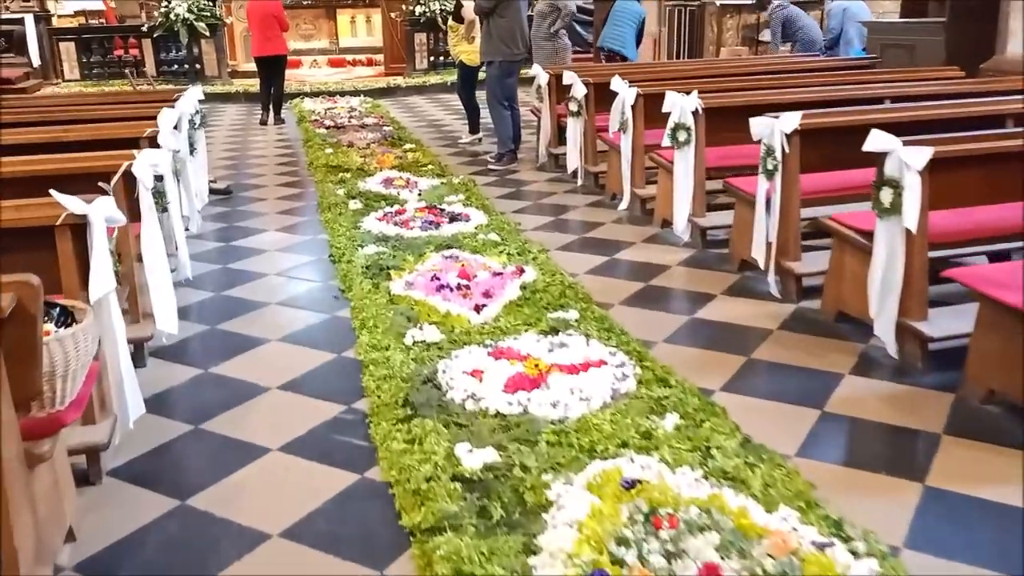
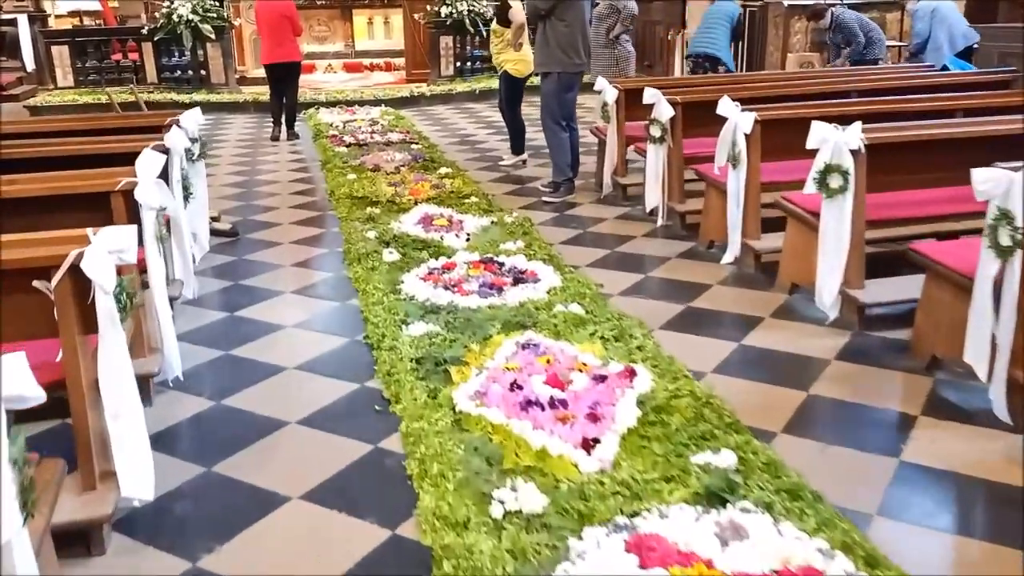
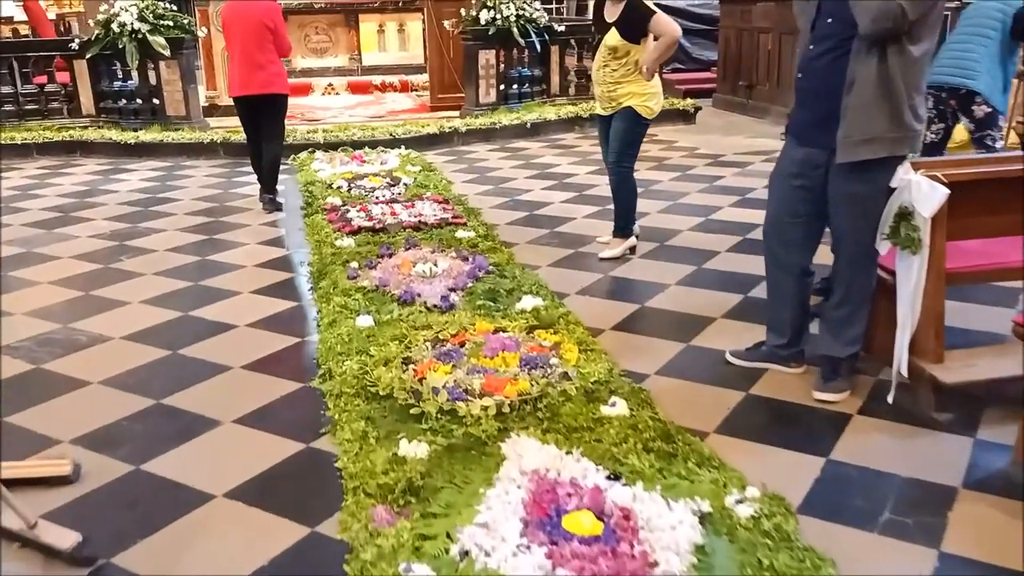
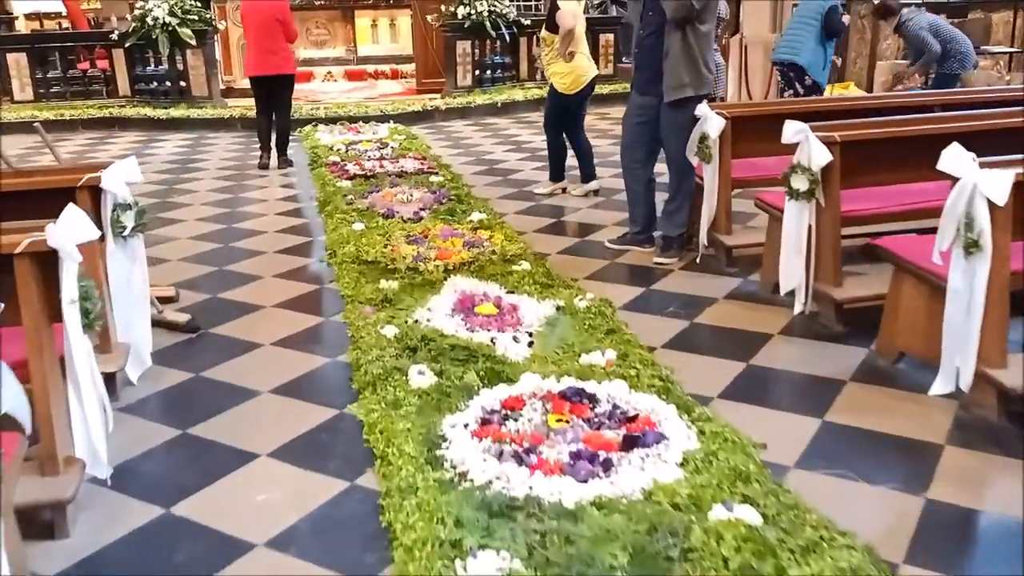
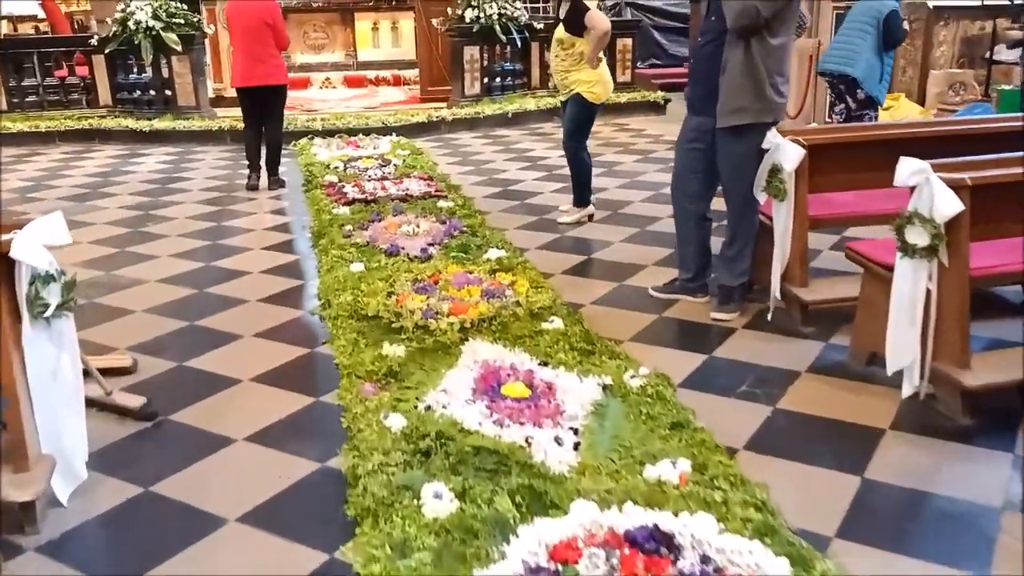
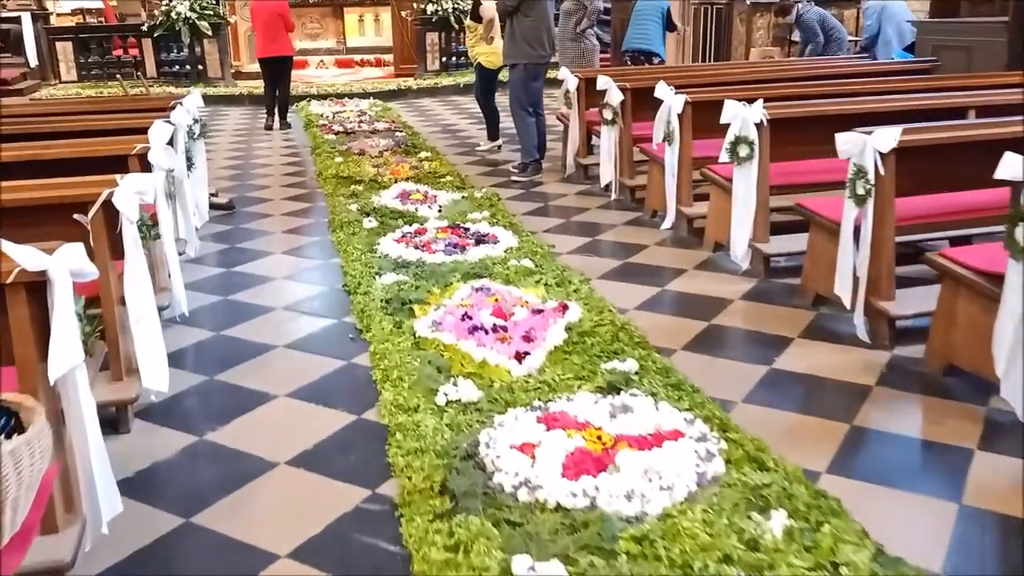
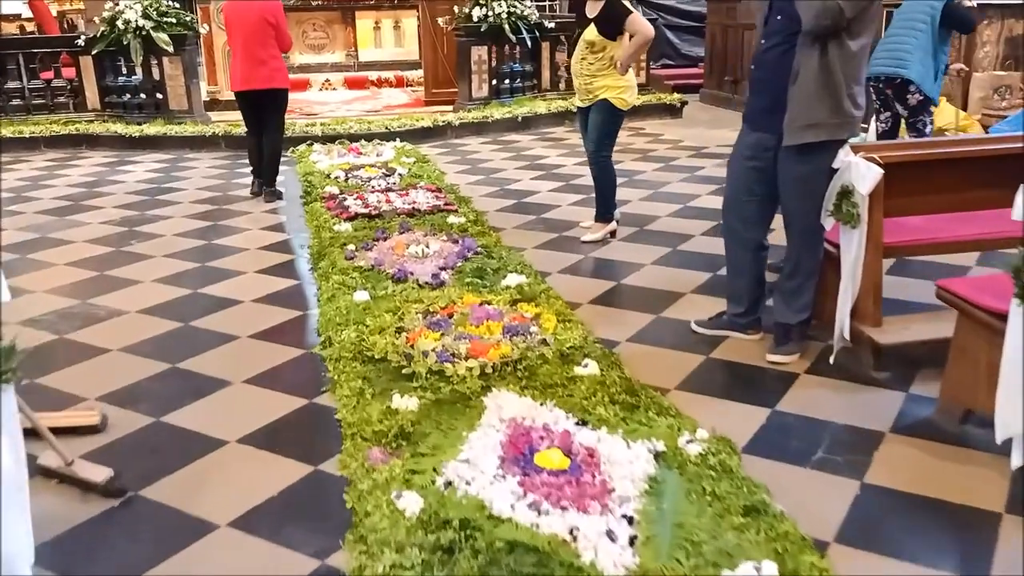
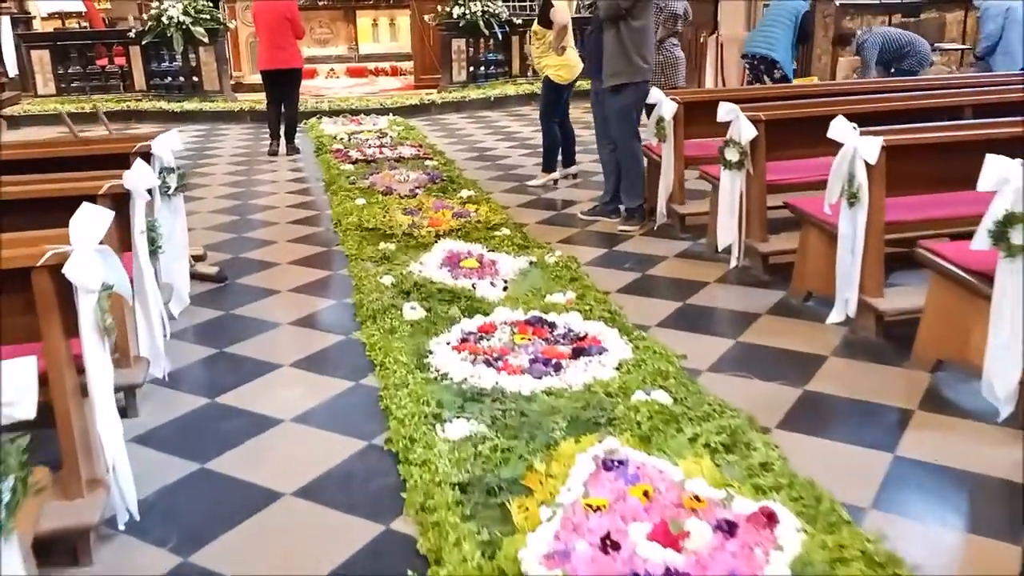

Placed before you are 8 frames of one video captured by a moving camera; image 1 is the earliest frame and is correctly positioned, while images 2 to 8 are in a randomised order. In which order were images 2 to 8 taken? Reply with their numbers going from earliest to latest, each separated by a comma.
6, 2, 8, 4, 5, 7, 3
